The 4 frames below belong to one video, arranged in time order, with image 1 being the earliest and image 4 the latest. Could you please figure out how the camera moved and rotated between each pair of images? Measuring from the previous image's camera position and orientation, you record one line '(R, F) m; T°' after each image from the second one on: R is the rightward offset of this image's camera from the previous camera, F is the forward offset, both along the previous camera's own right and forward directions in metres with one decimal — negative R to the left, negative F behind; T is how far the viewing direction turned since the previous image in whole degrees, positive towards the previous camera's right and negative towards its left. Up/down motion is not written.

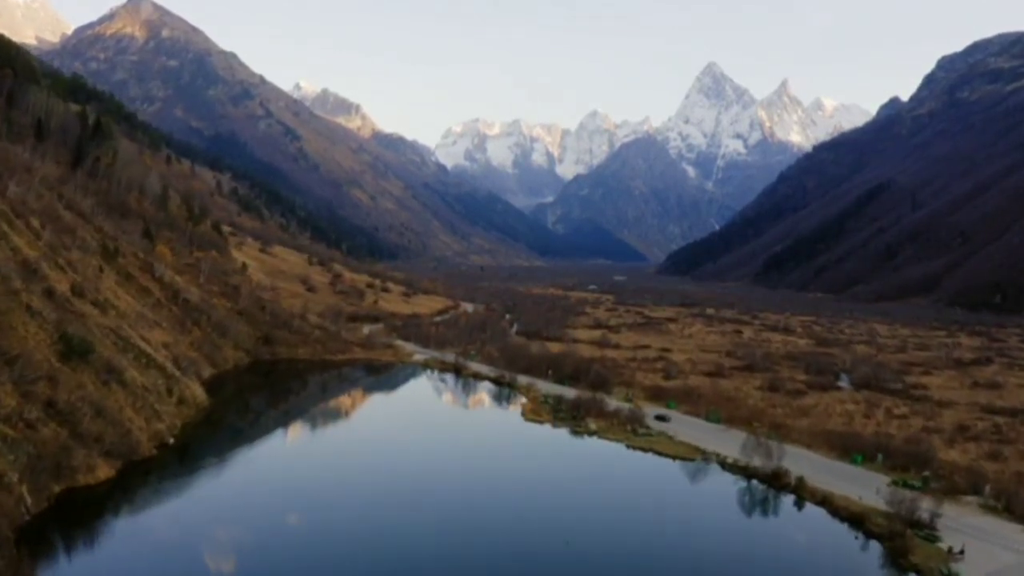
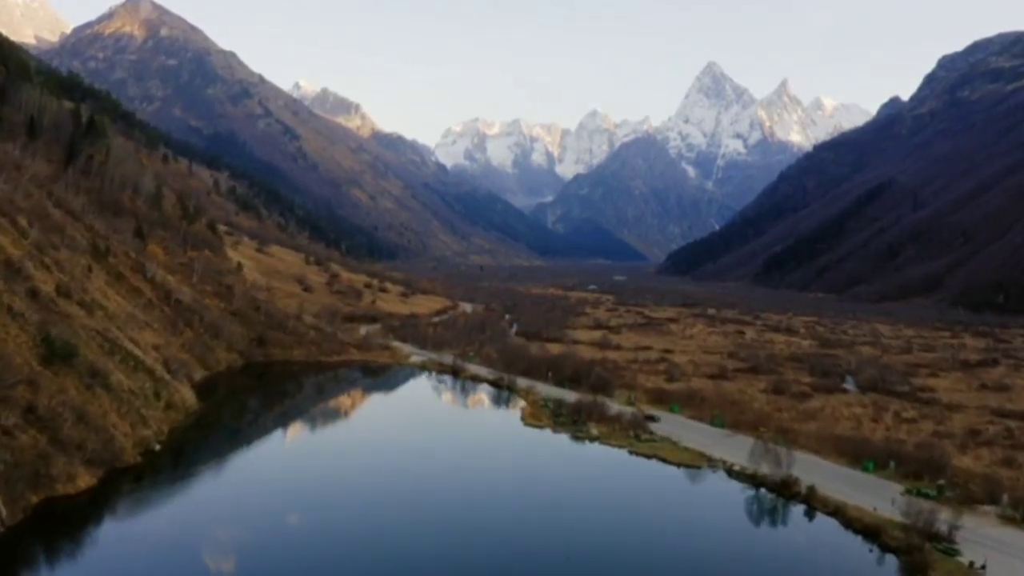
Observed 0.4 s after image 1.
(+0.1, +1.8) m; 0°
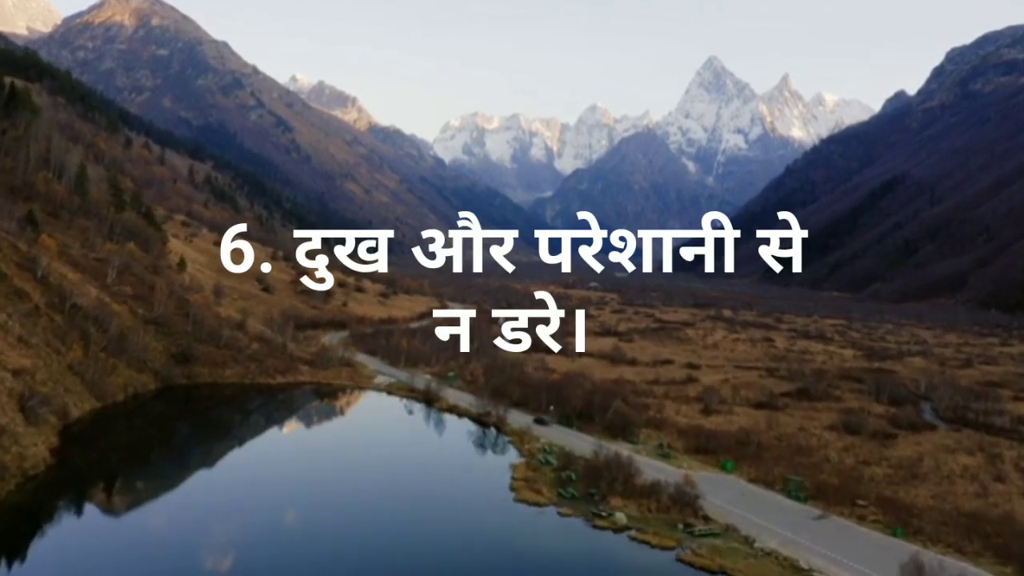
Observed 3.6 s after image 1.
(+0.6, +18.3) m; 0°
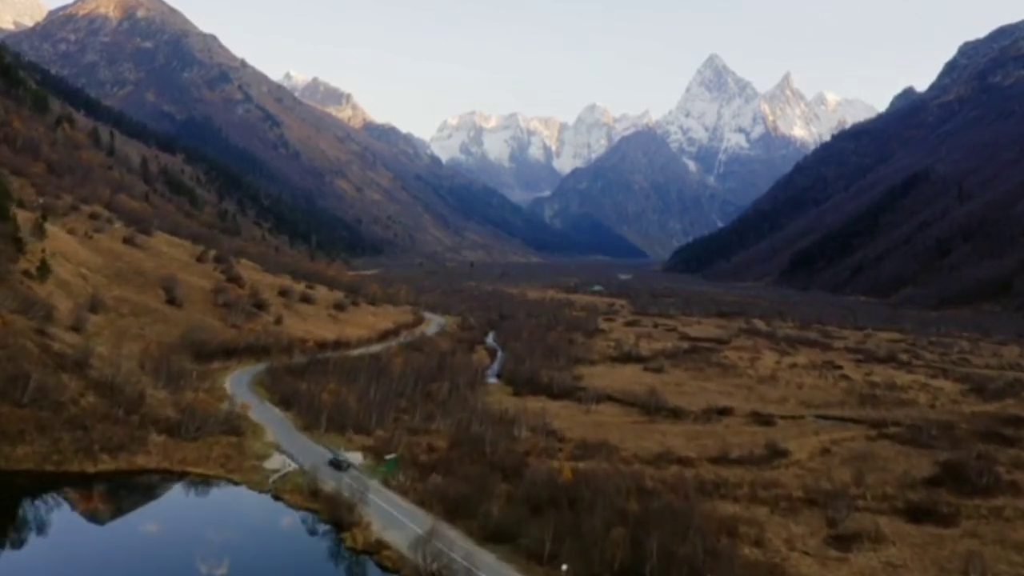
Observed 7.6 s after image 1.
(+0.8, +27.3) m; 0°
